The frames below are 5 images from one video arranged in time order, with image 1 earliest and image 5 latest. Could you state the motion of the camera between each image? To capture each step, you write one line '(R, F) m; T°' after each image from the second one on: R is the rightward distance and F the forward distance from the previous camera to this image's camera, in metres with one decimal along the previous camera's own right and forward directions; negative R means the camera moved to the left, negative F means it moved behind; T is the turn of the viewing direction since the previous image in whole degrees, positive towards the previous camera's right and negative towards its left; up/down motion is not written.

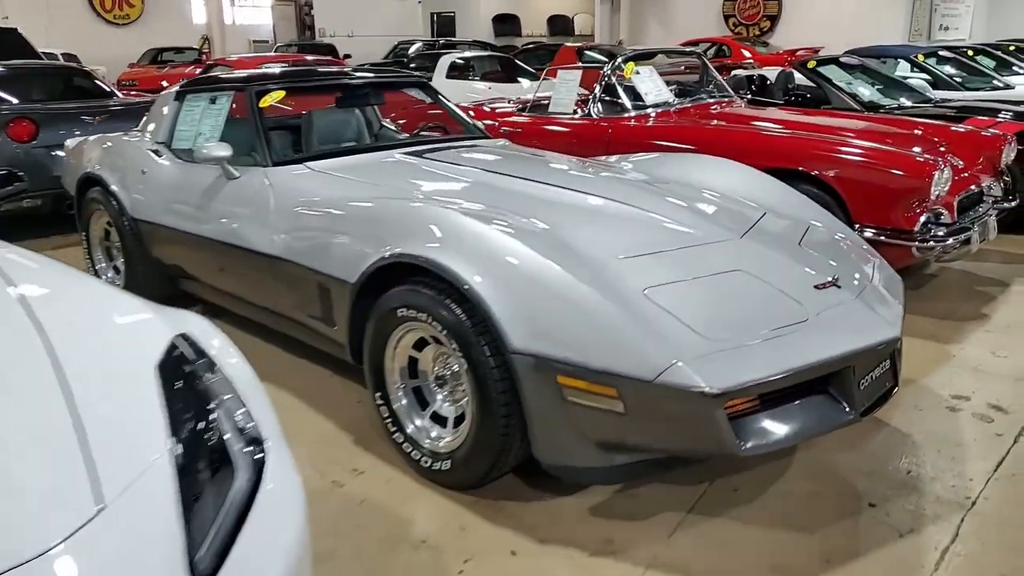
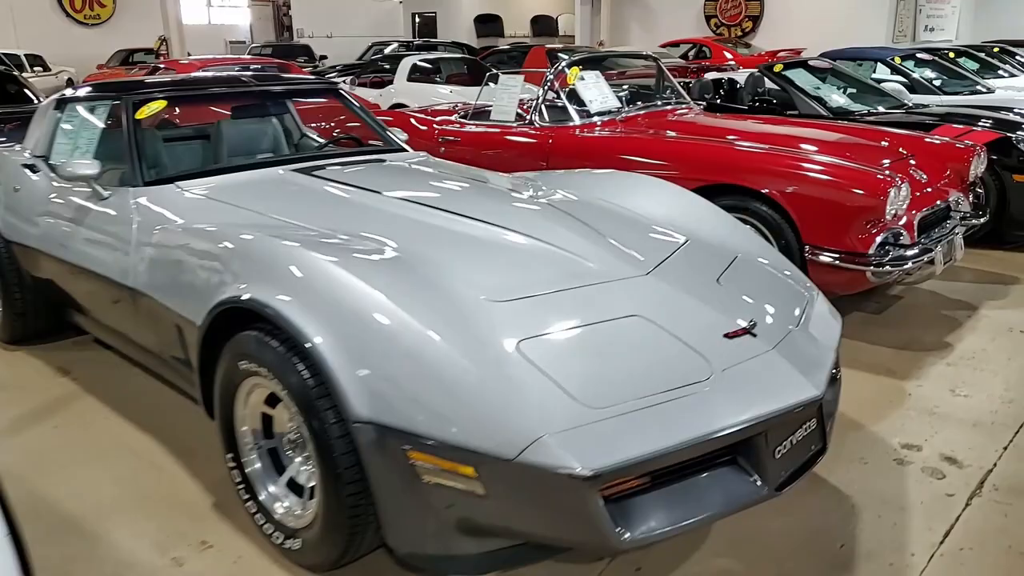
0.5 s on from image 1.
(+0.3, +0.3) m; 0°
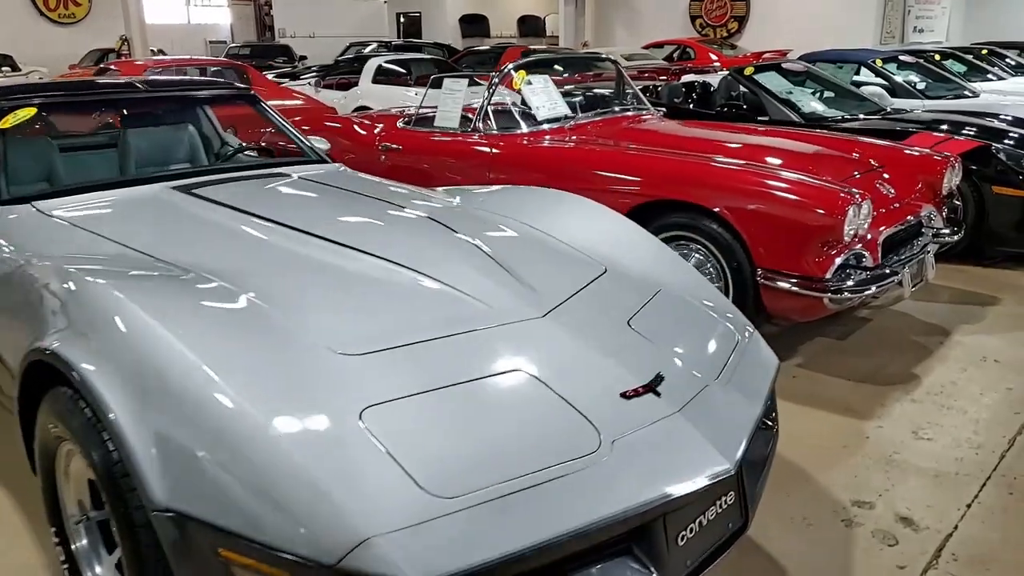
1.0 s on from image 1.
(+0.3, +0.3) m; 0°
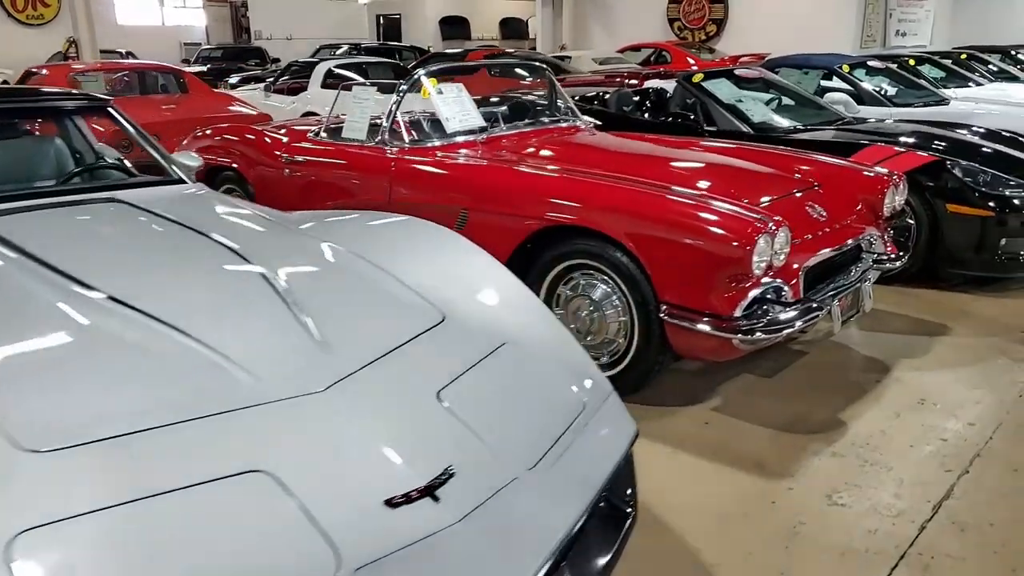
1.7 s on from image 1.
(+0.4, +0.3) m; 0°
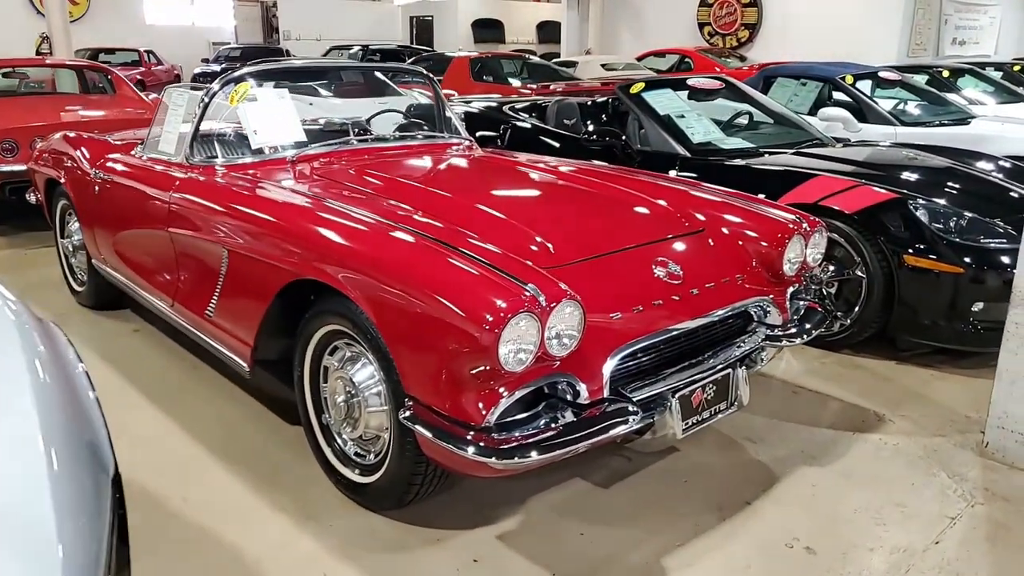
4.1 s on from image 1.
(+0.9, +0.8) m; -4°
